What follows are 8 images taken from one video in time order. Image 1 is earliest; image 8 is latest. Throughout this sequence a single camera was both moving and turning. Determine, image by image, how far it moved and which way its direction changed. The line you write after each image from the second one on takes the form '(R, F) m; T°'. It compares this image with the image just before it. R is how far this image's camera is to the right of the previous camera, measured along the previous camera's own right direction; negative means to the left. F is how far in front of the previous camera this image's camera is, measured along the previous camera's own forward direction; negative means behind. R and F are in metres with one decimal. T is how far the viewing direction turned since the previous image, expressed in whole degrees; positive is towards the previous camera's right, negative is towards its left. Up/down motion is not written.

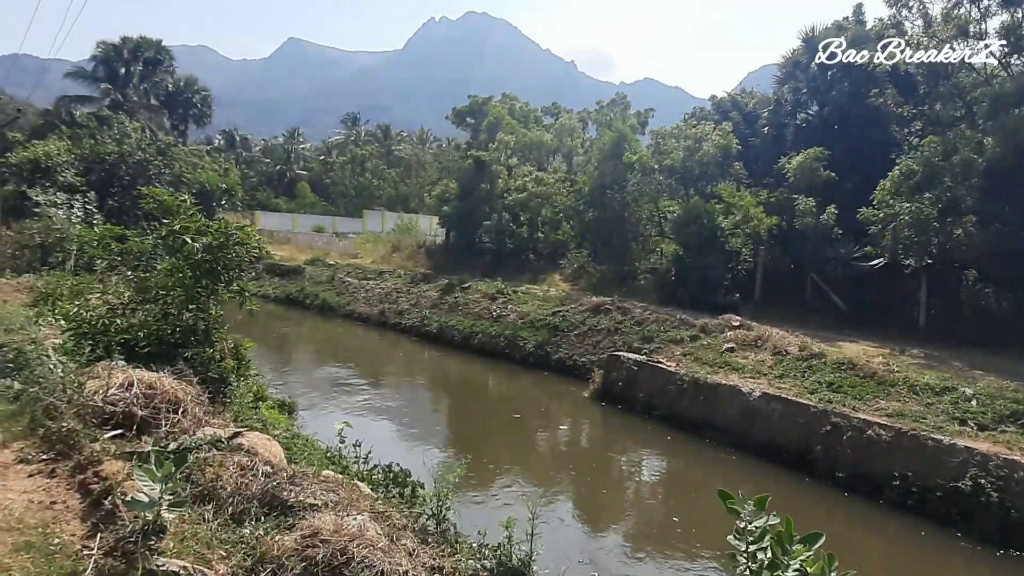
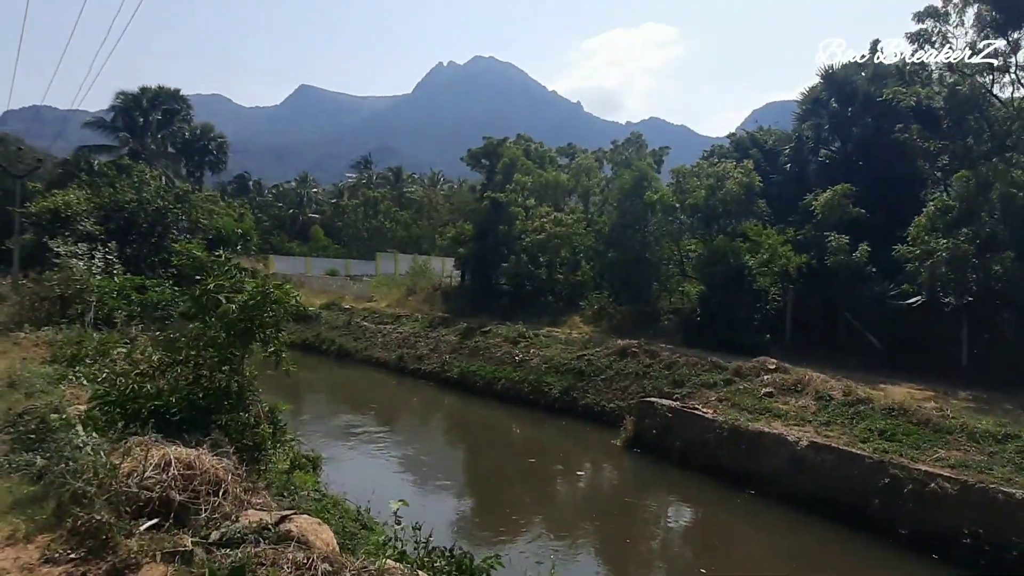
(-0.4, +0.5) m; -1°
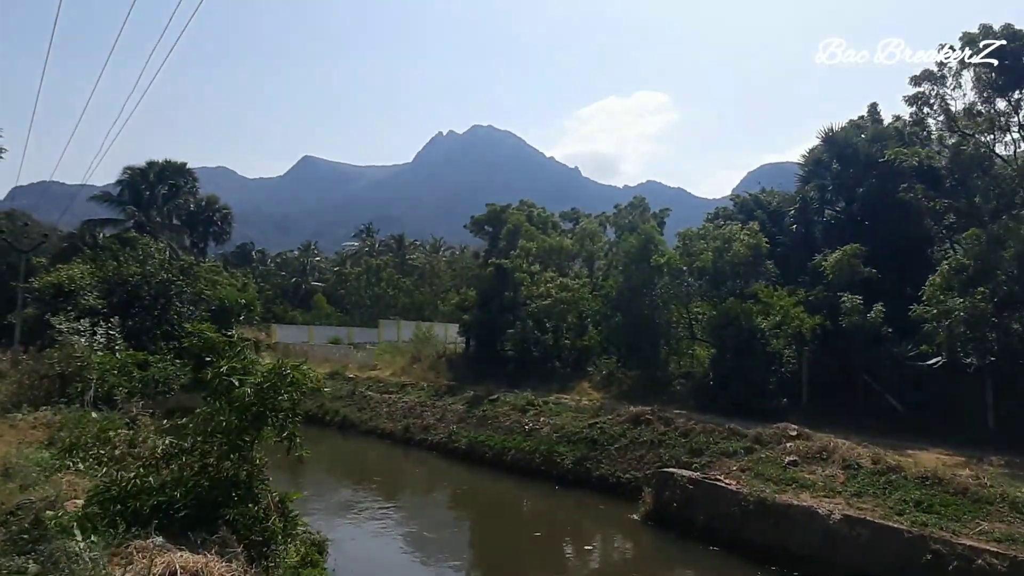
(-0.2, +0.3) m; 0°
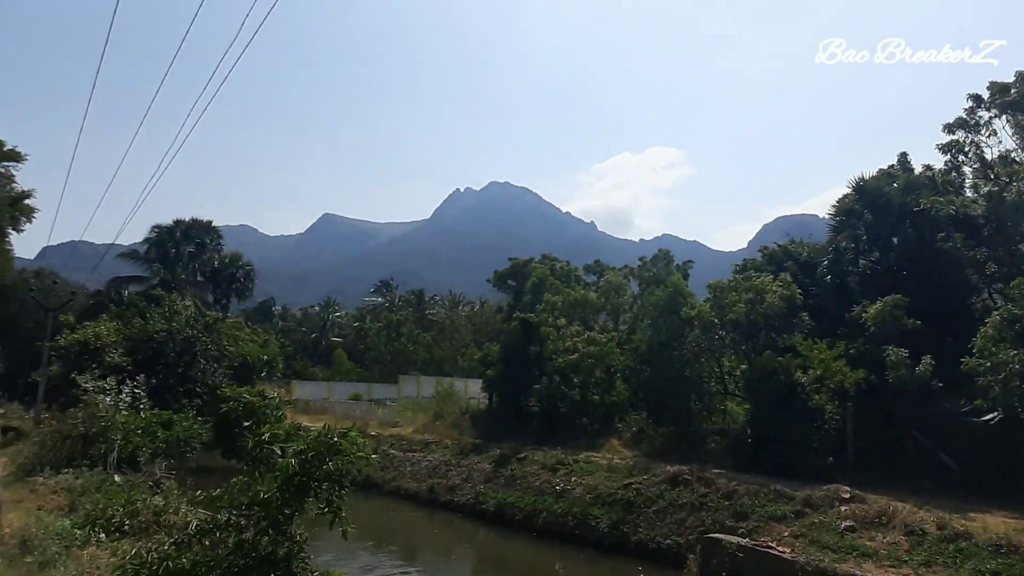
(-0.4, +0.4) m; -1°
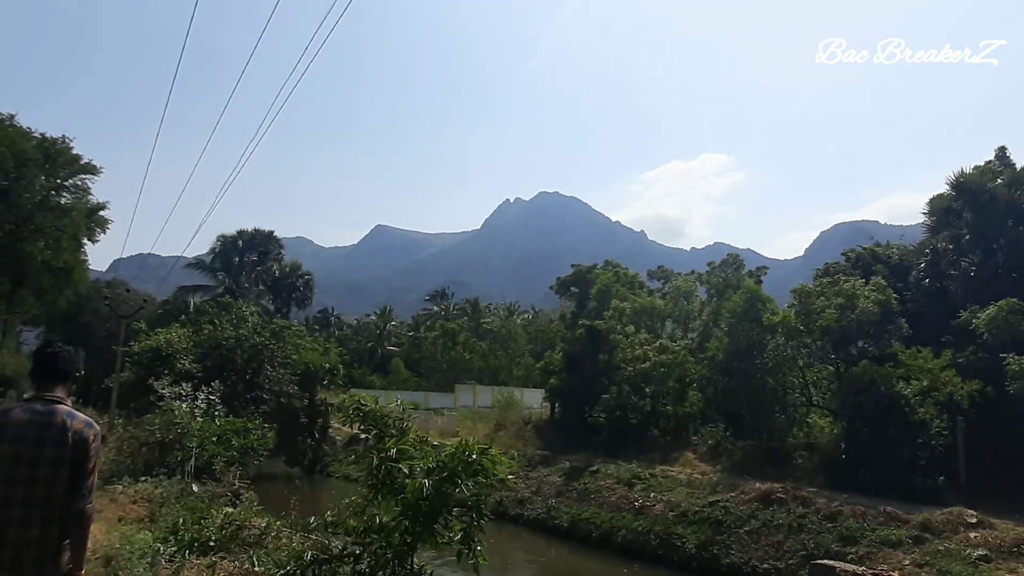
(-0.7, +0.8) m; -4°
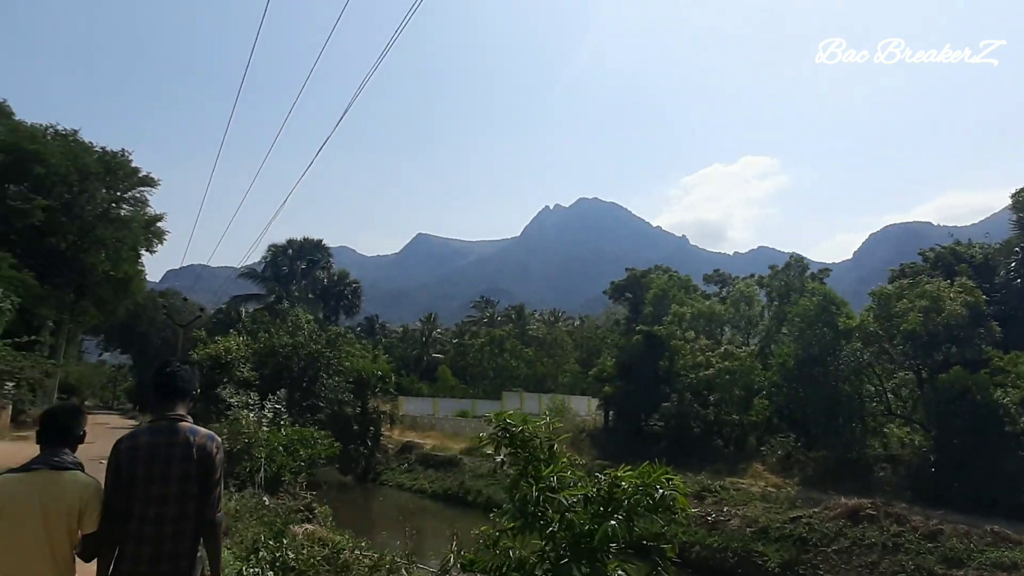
(-0.7, +0.6) m; -3°
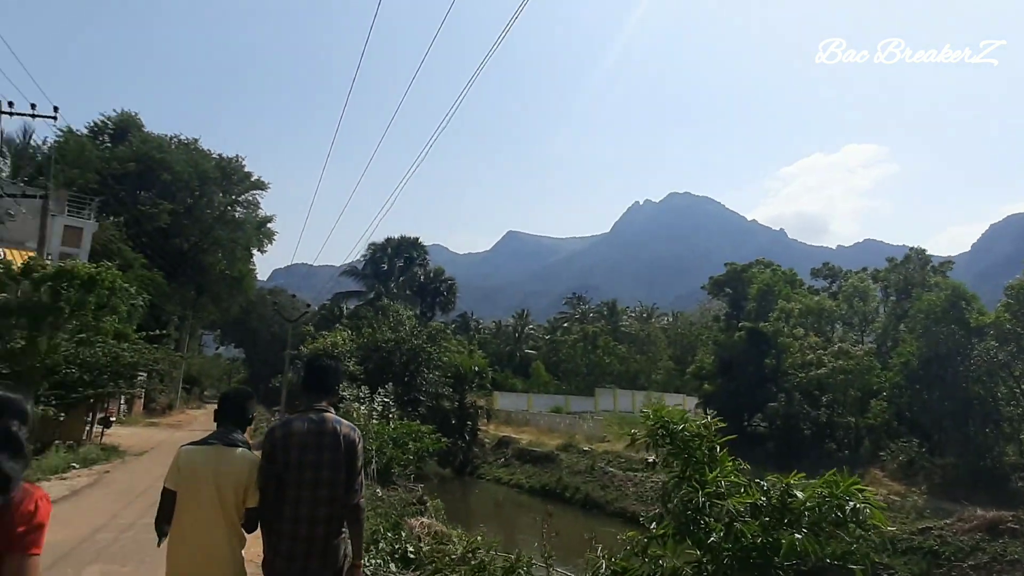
(-0.3, +0.1) m; -8°
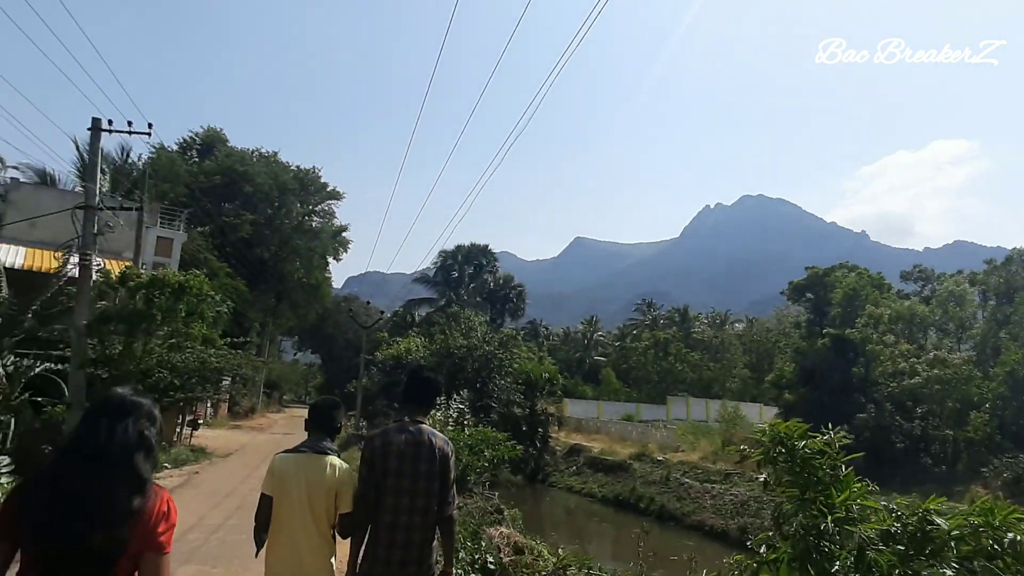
(-0.1, +0.2) m; -6°
